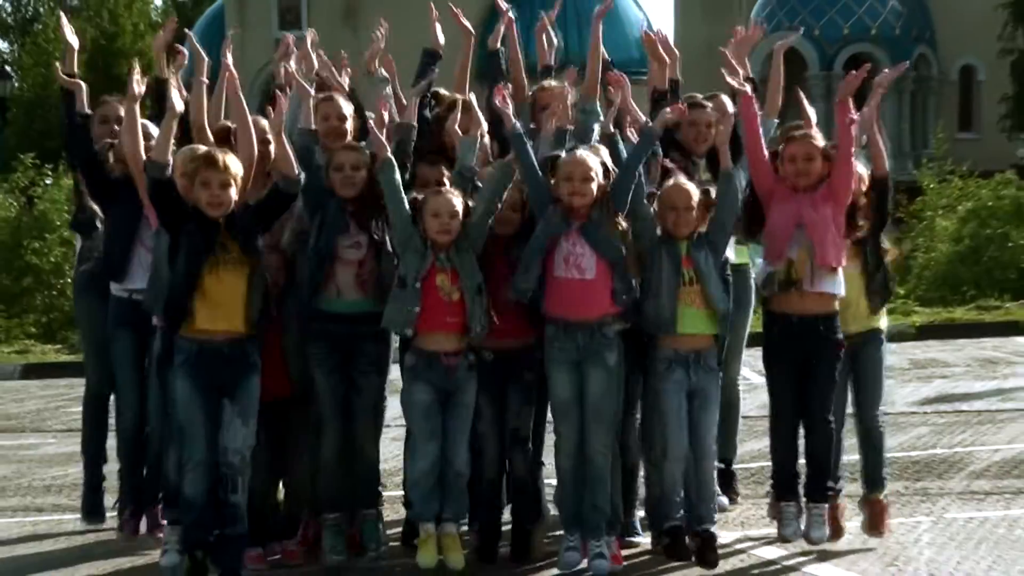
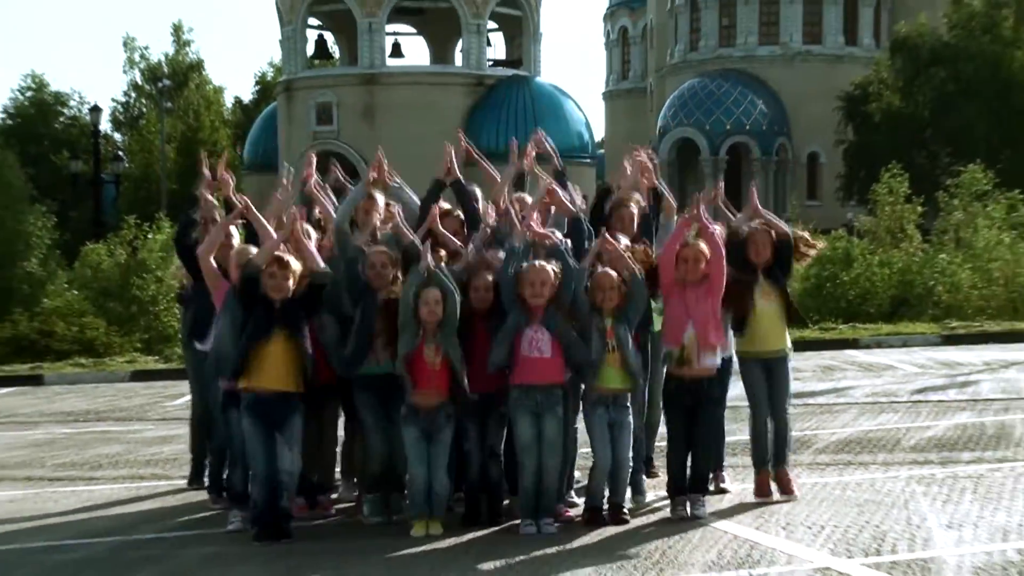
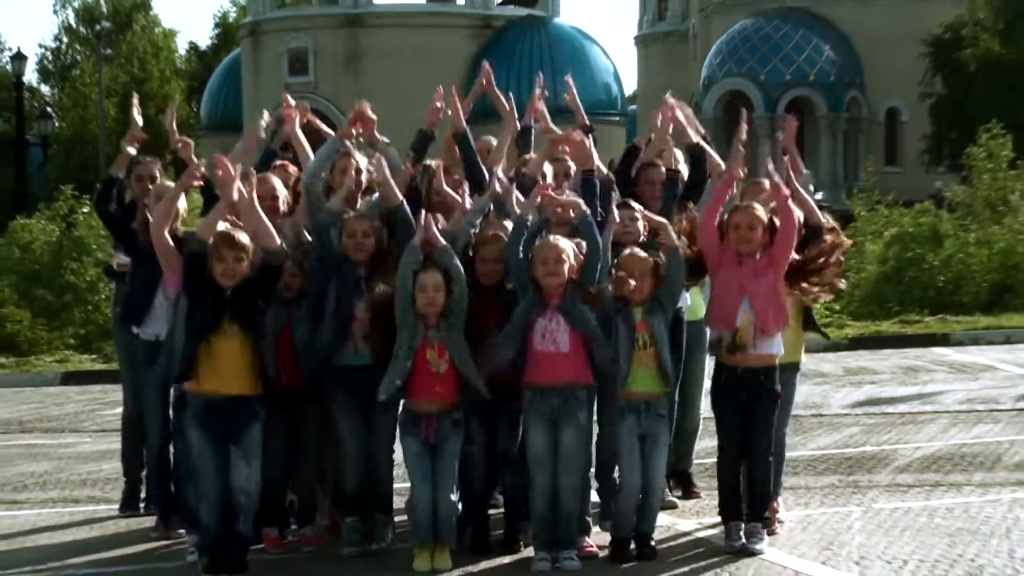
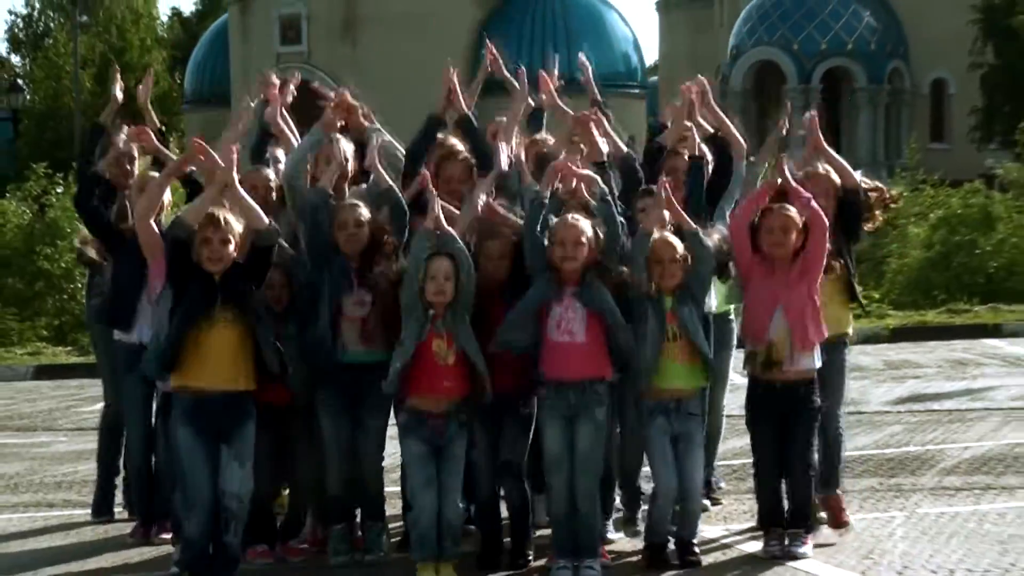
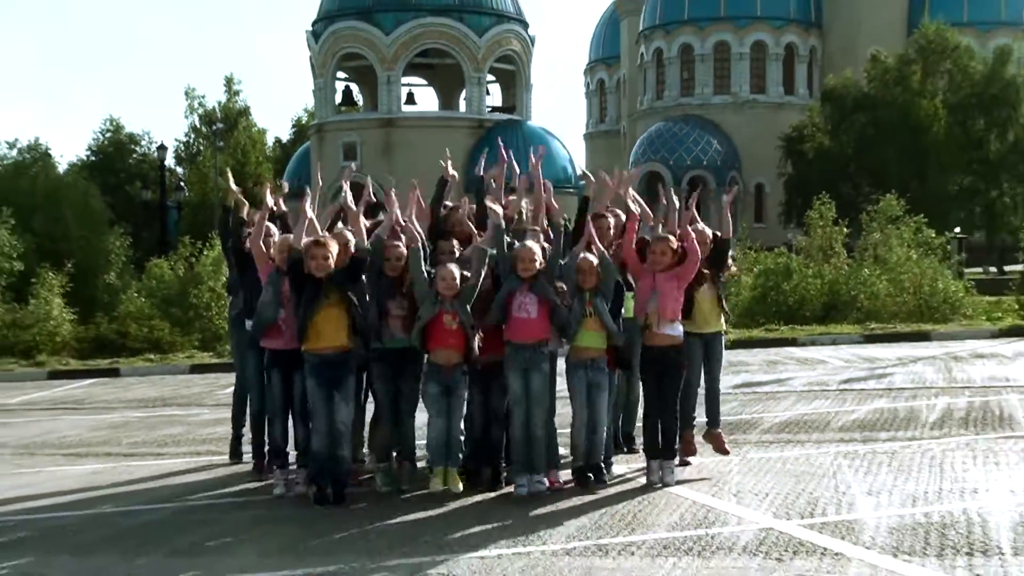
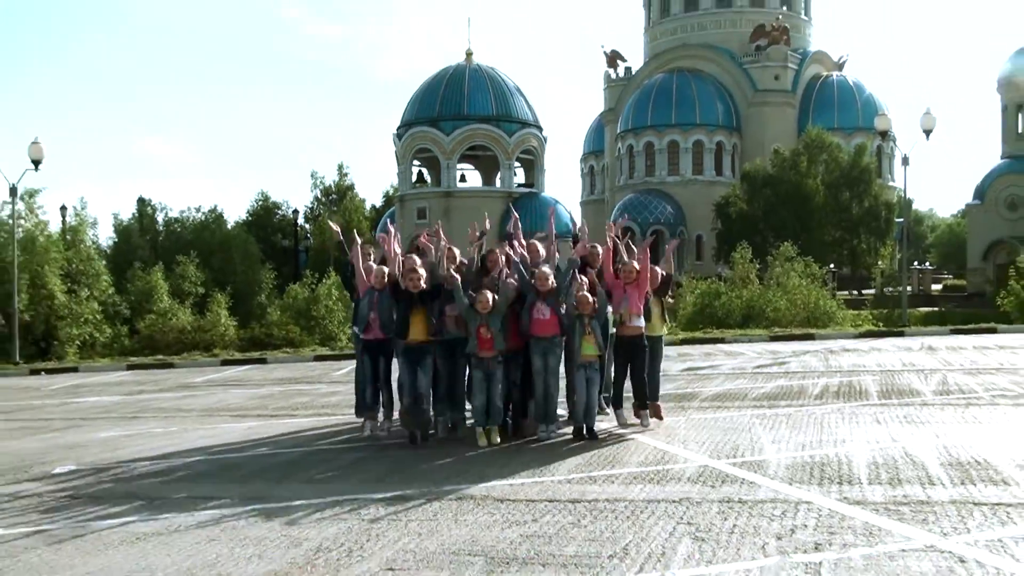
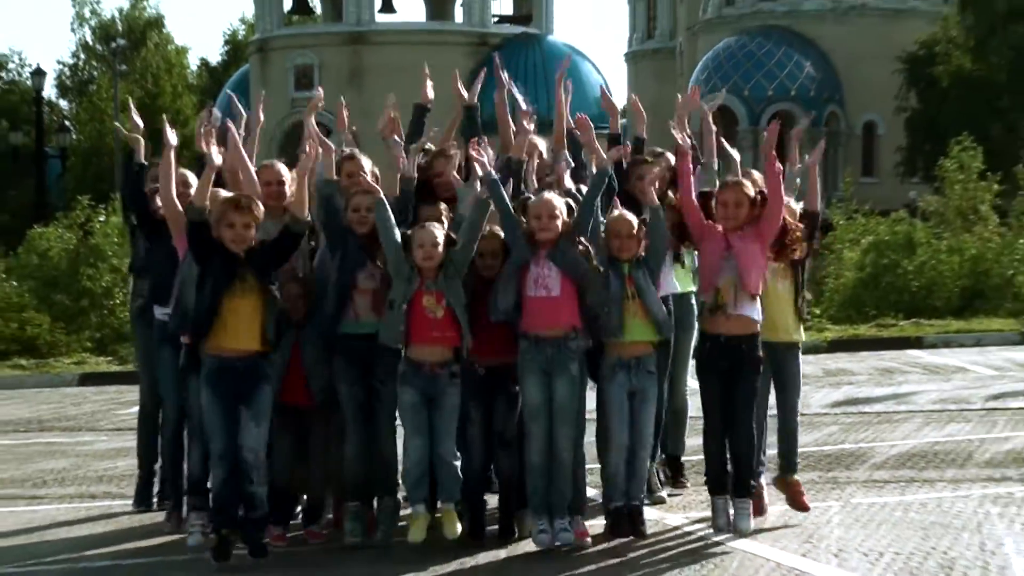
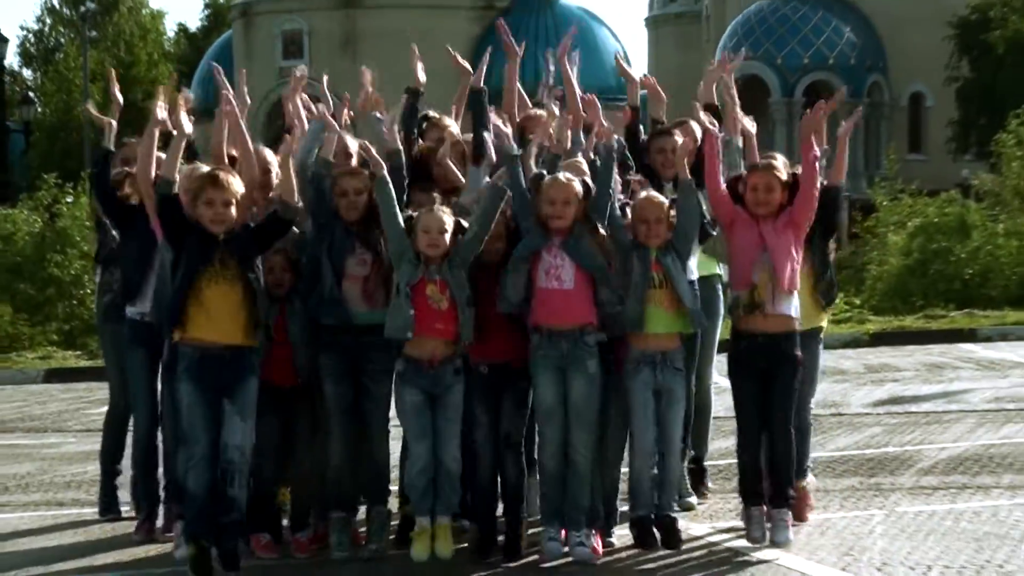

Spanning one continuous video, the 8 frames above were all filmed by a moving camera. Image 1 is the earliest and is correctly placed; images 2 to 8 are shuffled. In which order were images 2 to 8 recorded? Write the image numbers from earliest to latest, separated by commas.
4, 8, 3, 7, 2, 5, 6
